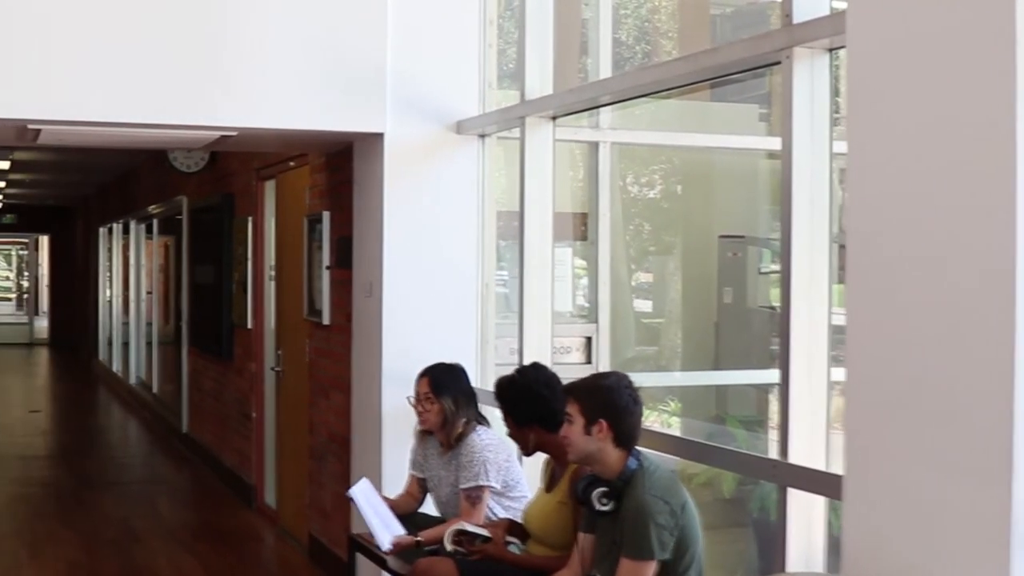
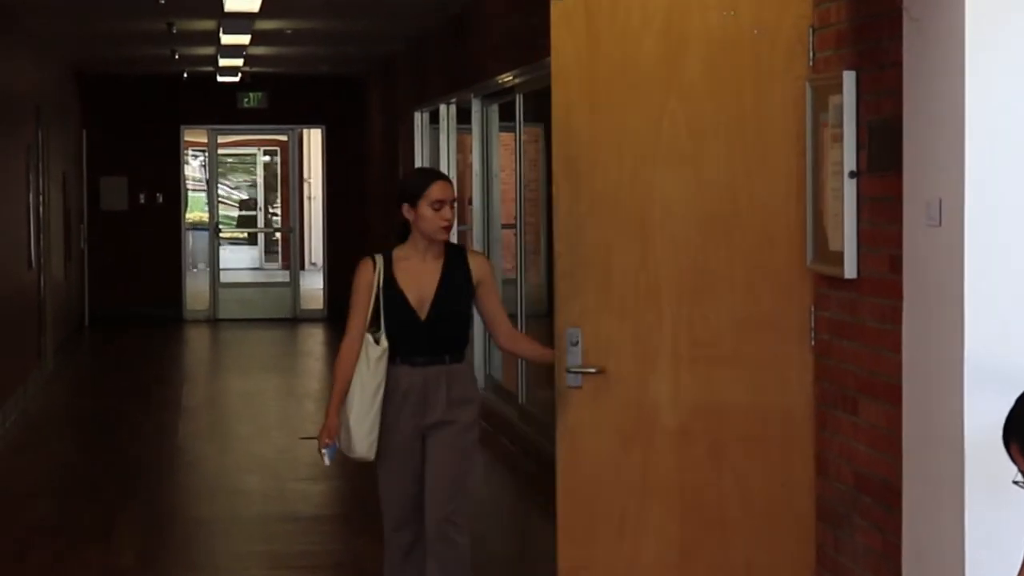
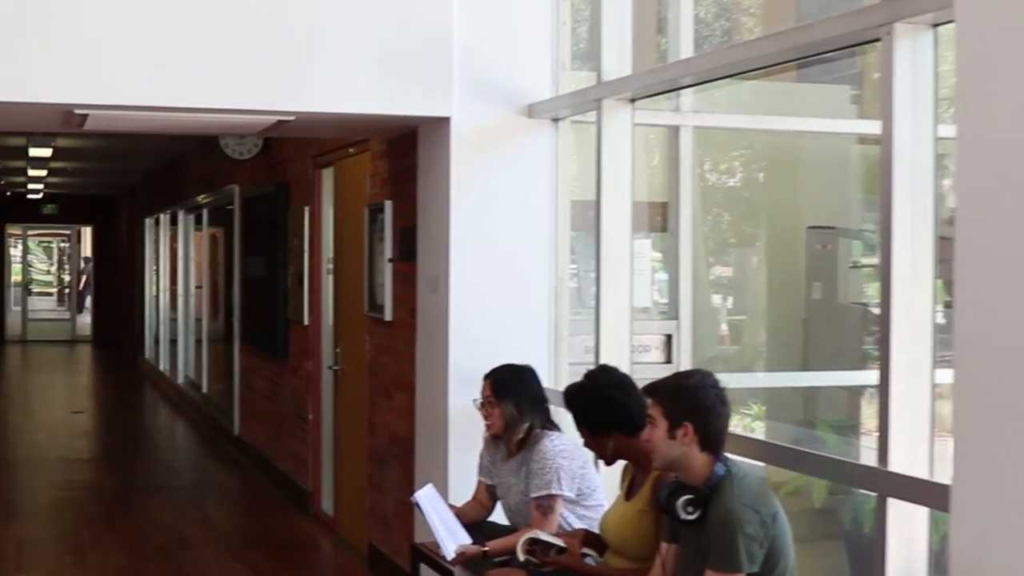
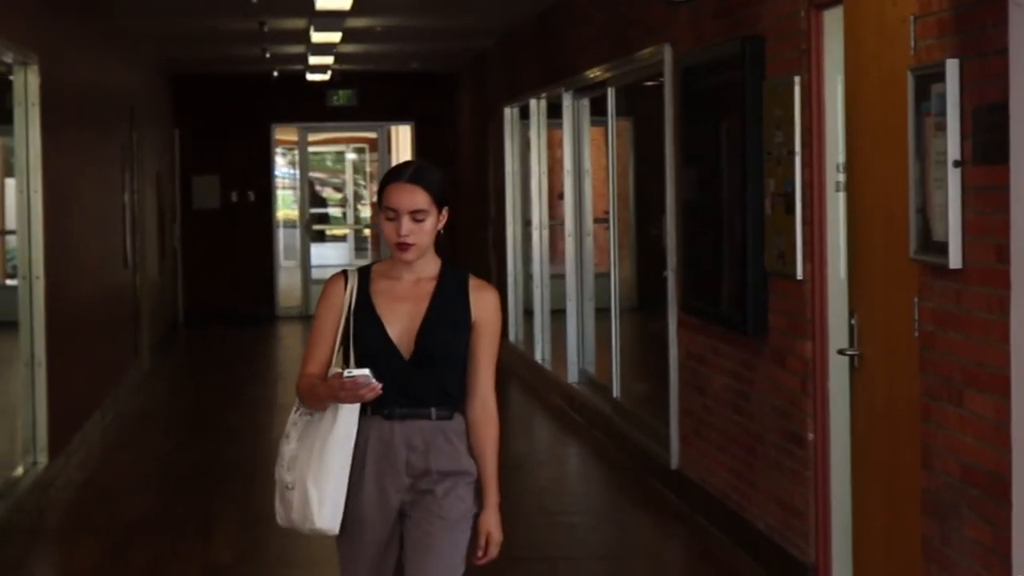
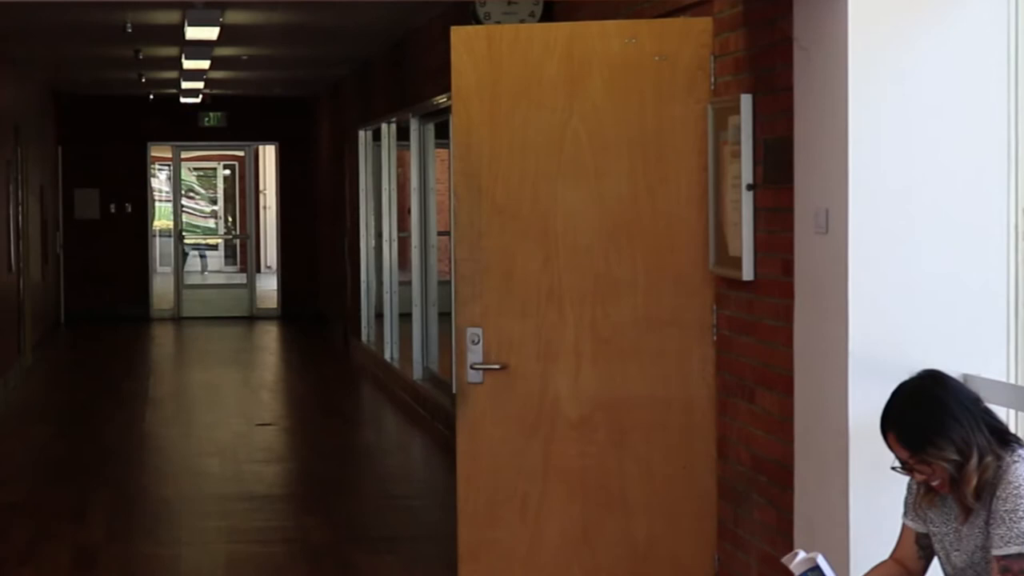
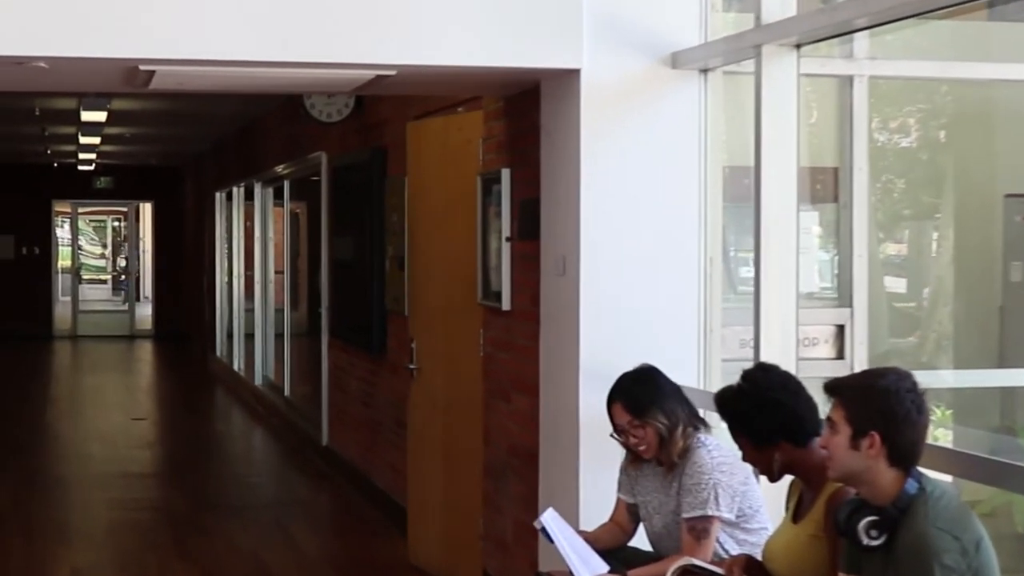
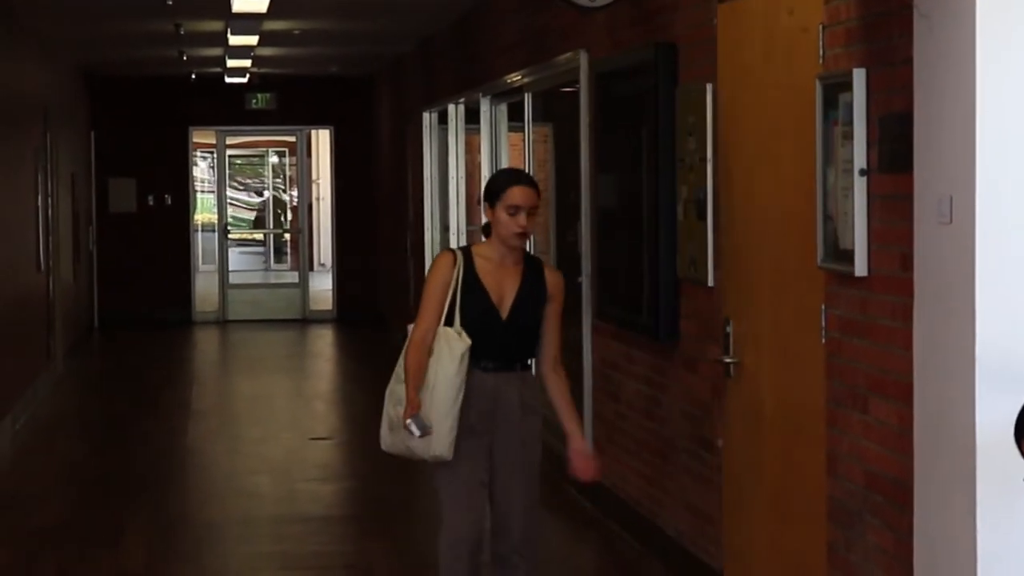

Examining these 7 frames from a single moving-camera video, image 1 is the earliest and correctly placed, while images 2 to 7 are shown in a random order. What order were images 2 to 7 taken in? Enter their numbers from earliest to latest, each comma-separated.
3, 6, 5, 2, 7, 4
